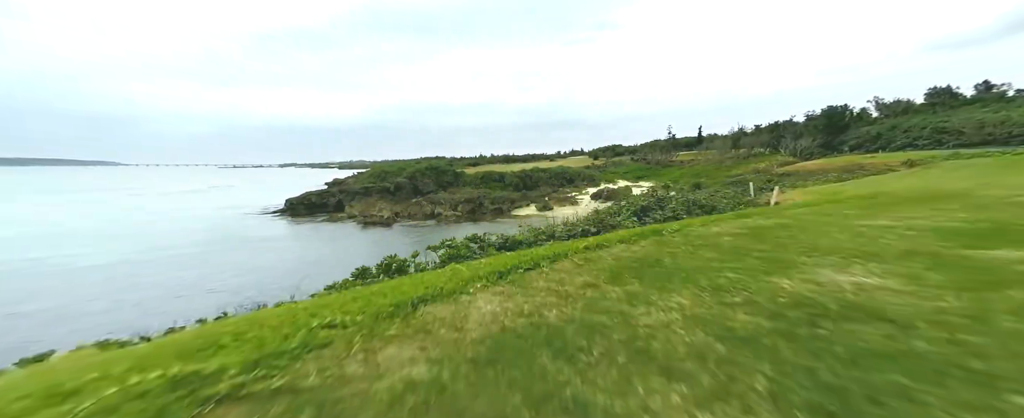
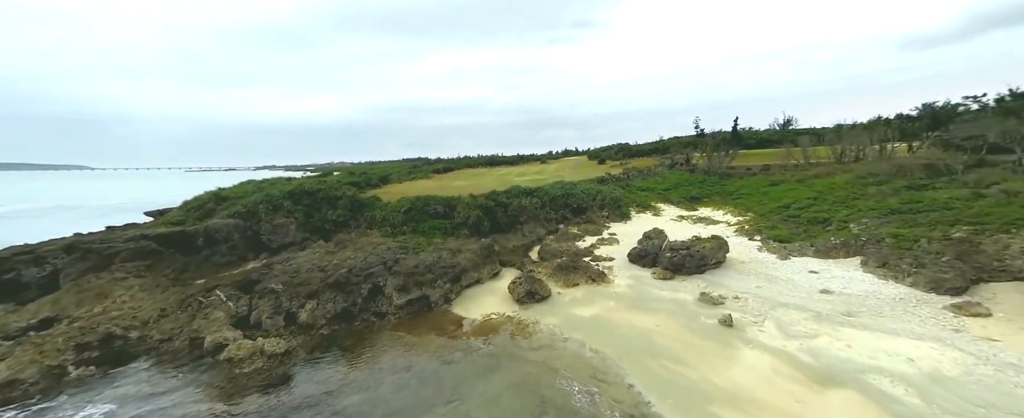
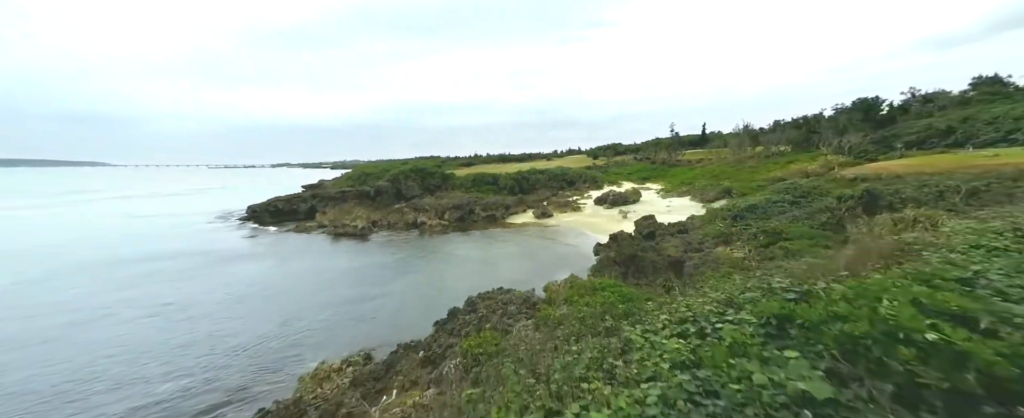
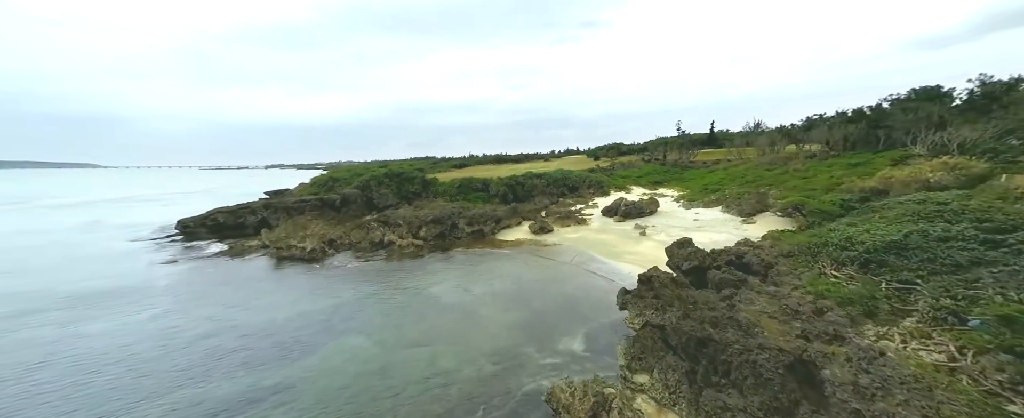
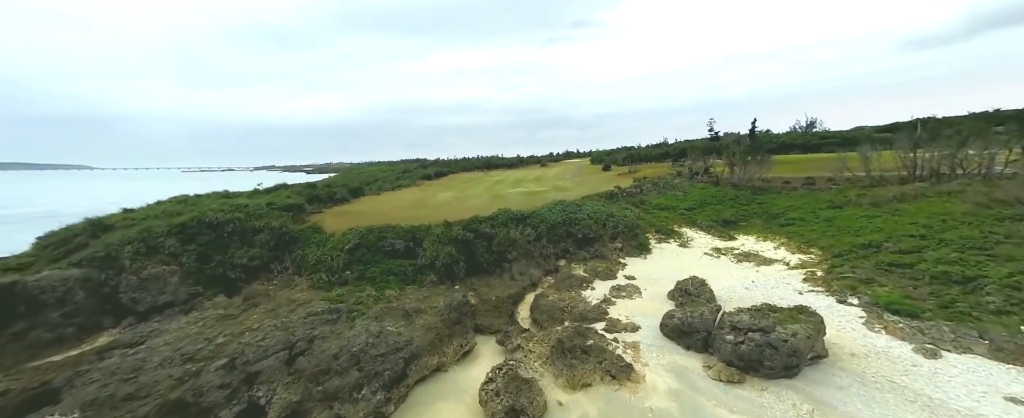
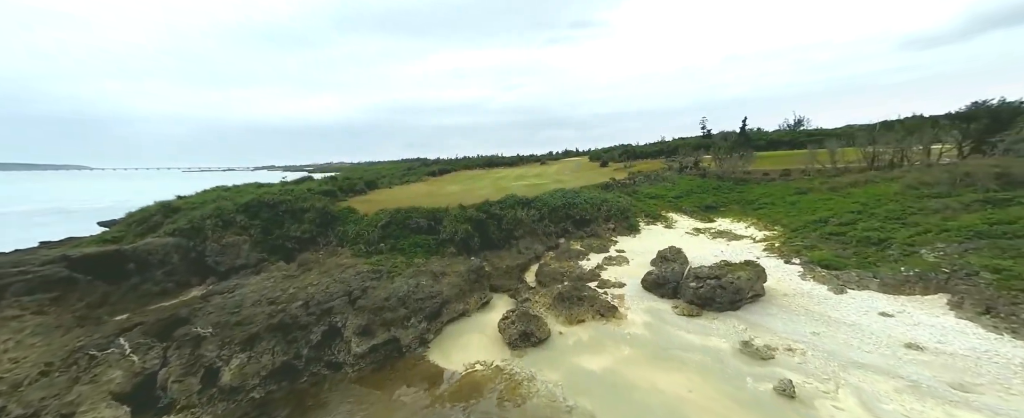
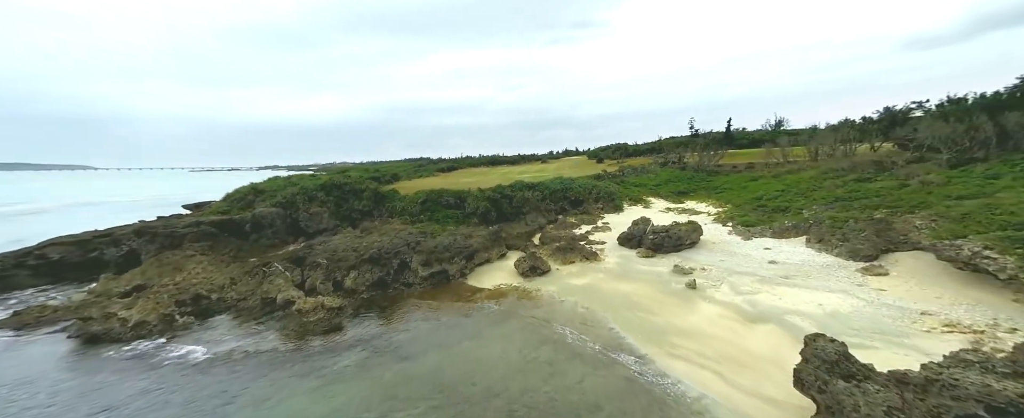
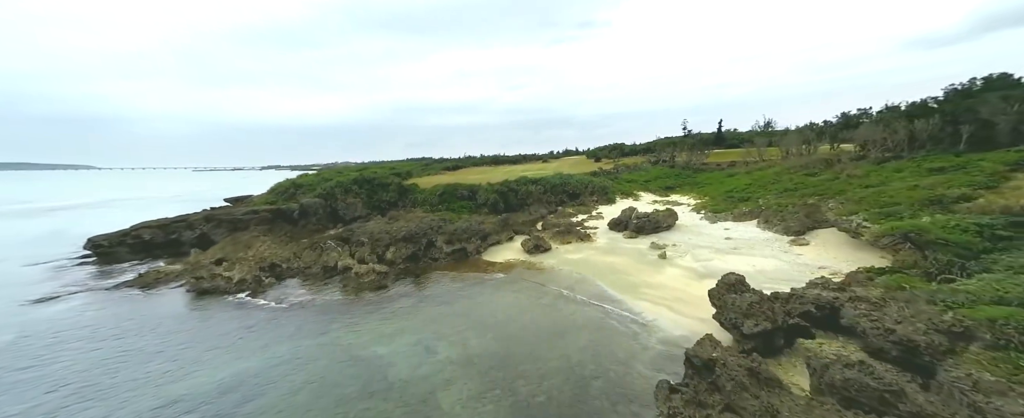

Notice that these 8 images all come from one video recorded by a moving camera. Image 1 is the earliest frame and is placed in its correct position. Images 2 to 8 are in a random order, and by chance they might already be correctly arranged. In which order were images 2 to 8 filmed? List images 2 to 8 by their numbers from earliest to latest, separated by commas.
3, 4, 8, 7, 2, 6, 5
